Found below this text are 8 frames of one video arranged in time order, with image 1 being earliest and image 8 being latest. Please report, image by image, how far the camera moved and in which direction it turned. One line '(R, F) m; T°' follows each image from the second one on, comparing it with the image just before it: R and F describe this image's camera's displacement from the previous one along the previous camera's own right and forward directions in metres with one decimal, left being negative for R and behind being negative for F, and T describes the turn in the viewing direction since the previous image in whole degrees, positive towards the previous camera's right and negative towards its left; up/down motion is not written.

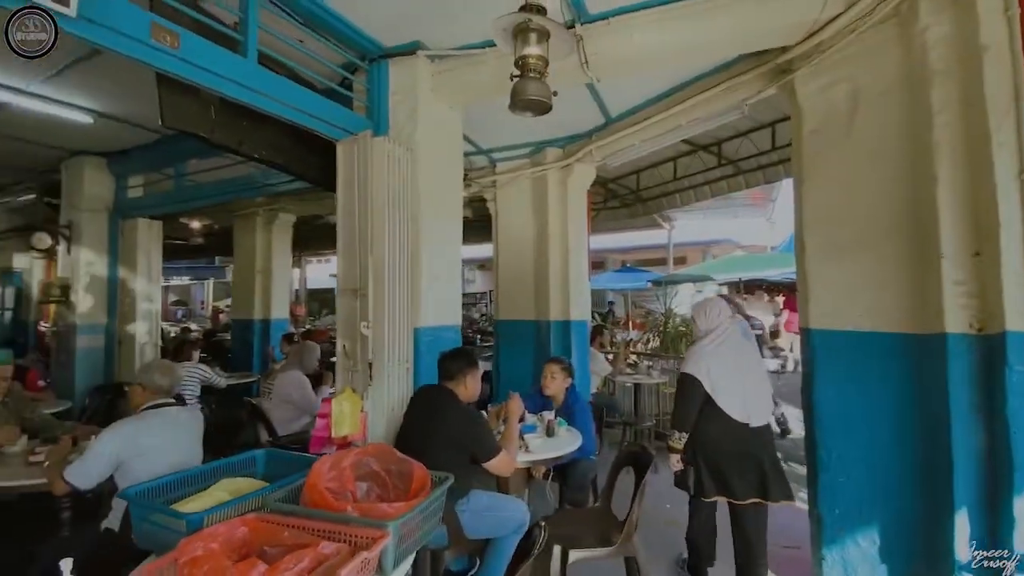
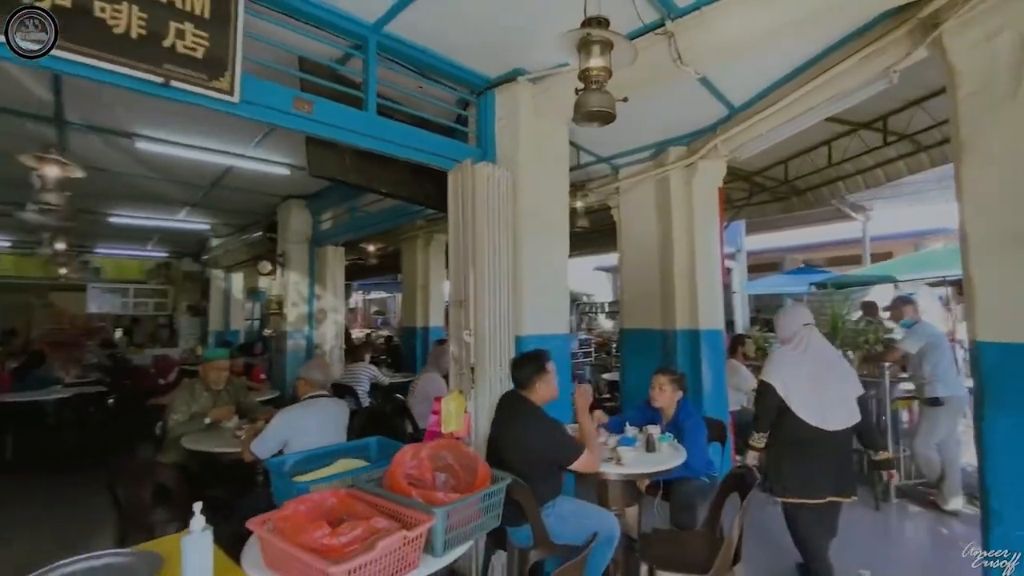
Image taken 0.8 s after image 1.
(+0.4, 0.0) m; -20°
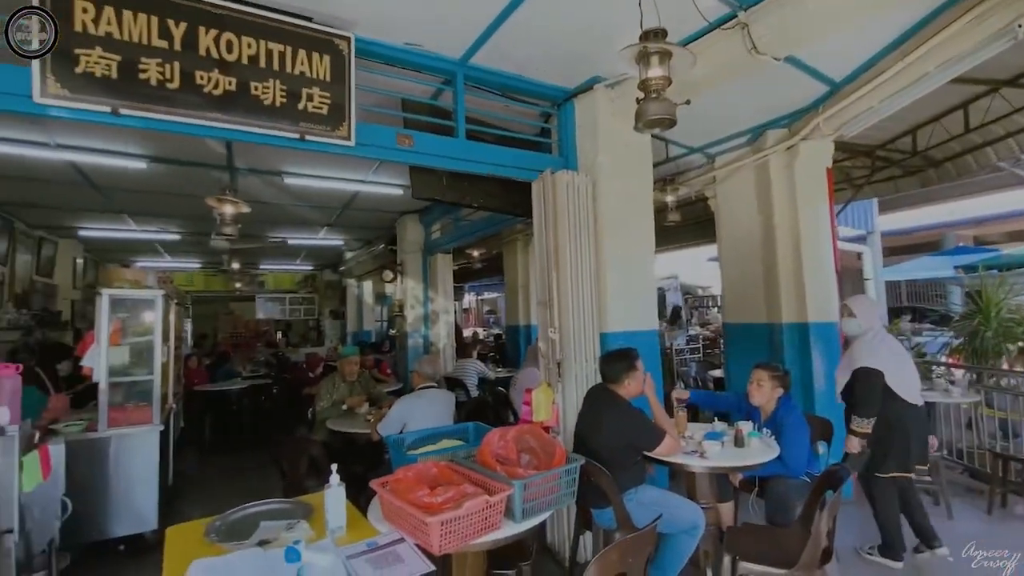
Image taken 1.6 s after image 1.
(+0.2, -0.2) m; -13°
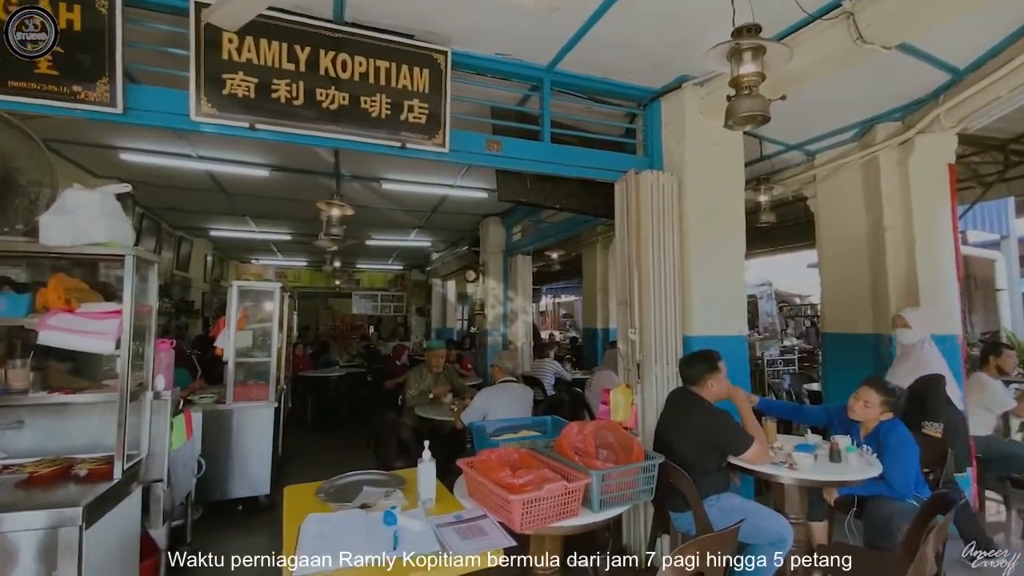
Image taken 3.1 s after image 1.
(0.0, -0.1) m; -9°
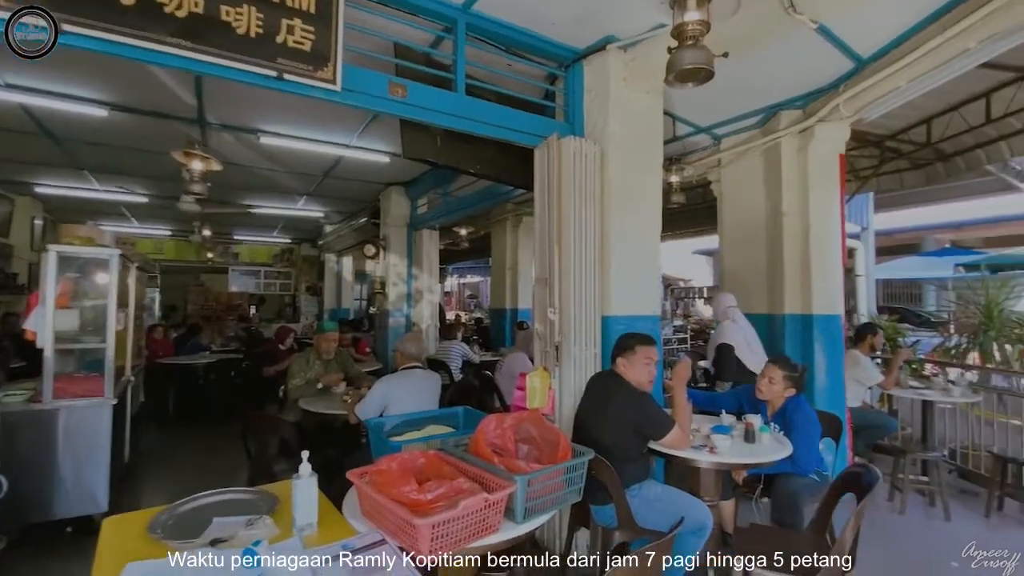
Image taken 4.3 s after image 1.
(0.0, +0.4) m; +12°
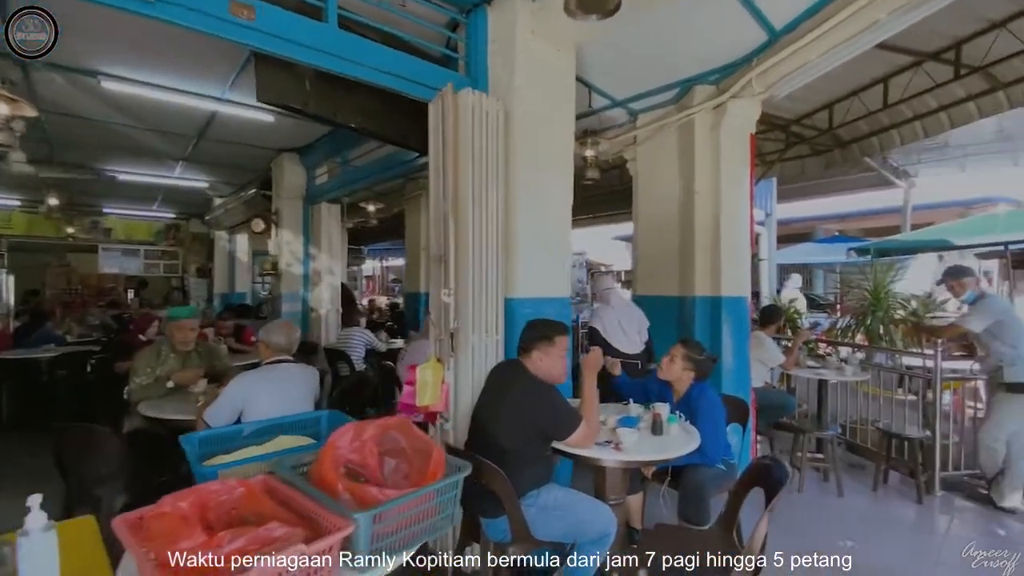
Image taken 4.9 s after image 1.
(+0.2, +0.4) m; +9°
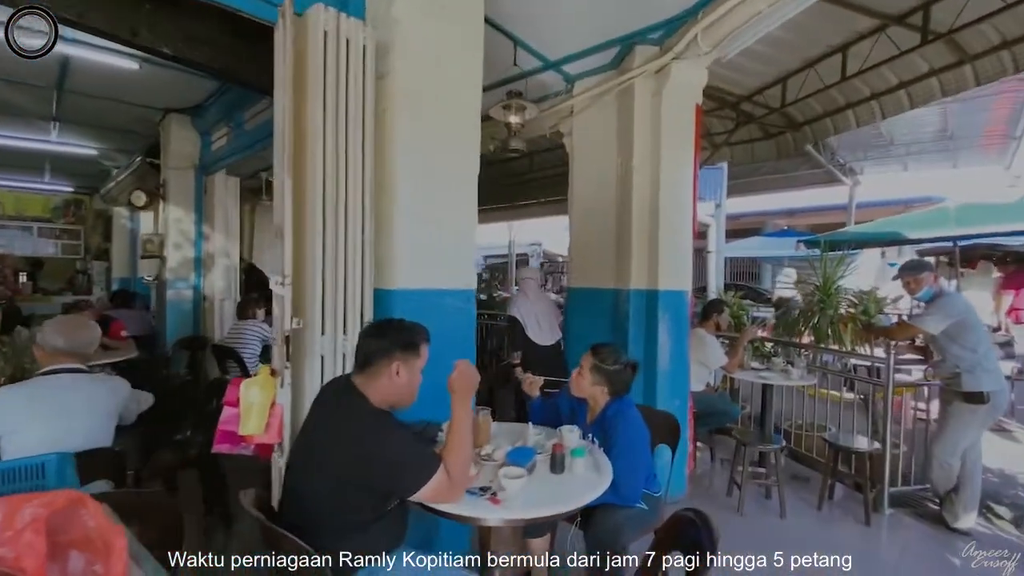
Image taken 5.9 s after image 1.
(+0.4, +0.6) m; +5°
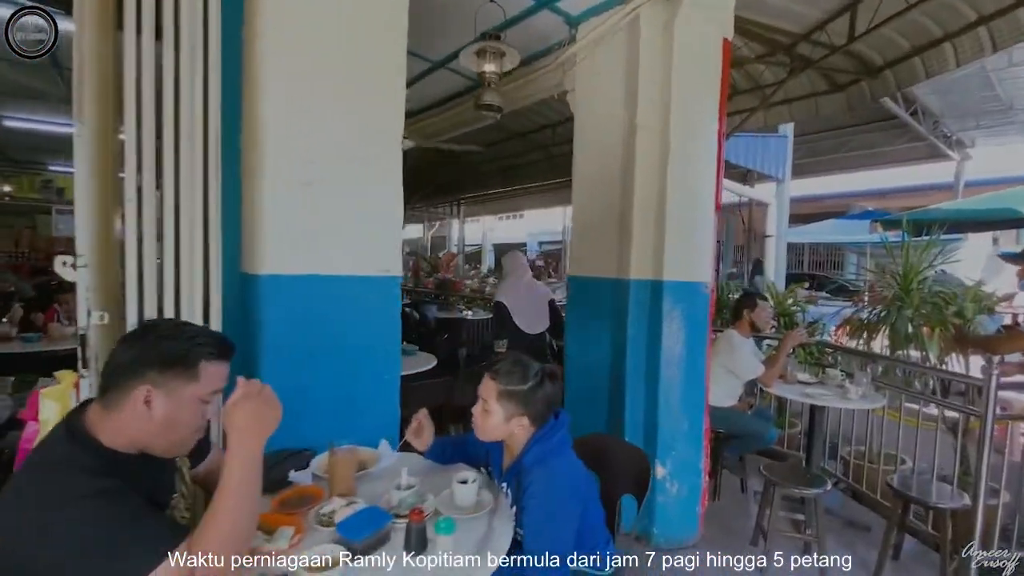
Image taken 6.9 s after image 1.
(+0.6, +0.7) m; -8°
